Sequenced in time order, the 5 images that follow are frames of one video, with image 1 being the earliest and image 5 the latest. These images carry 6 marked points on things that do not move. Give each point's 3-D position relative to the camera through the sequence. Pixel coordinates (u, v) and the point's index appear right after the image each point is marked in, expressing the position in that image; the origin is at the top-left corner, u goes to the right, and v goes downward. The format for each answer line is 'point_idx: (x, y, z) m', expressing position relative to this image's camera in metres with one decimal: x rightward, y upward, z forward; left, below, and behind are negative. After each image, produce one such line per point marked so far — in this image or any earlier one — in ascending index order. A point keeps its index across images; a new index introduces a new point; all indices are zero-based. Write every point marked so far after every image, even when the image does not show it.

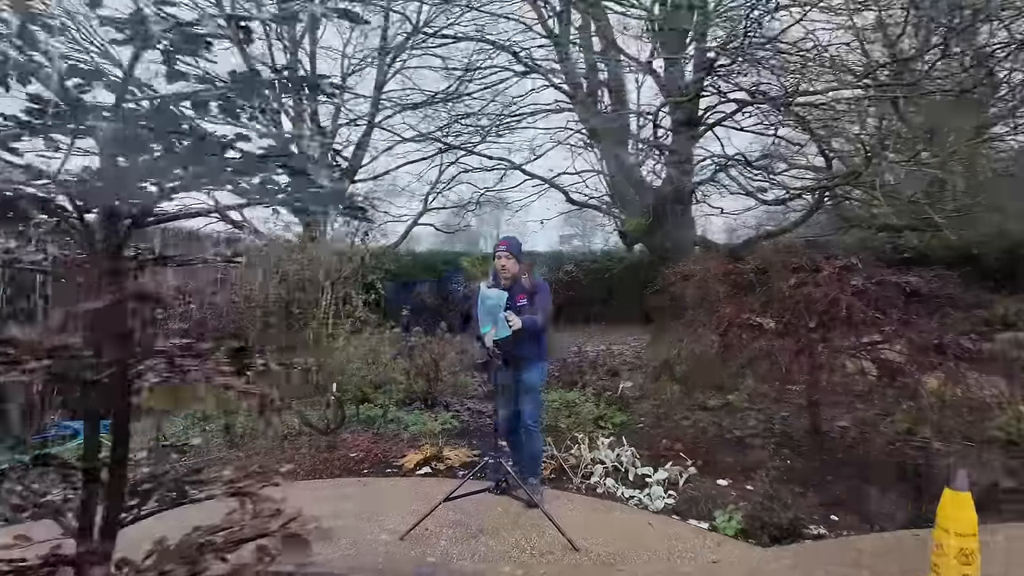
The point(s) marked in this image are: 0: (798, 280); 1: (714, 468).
0: (+2.2, +0.1, +4.6) m
1: (+1.6, -1.4, +4.8) m
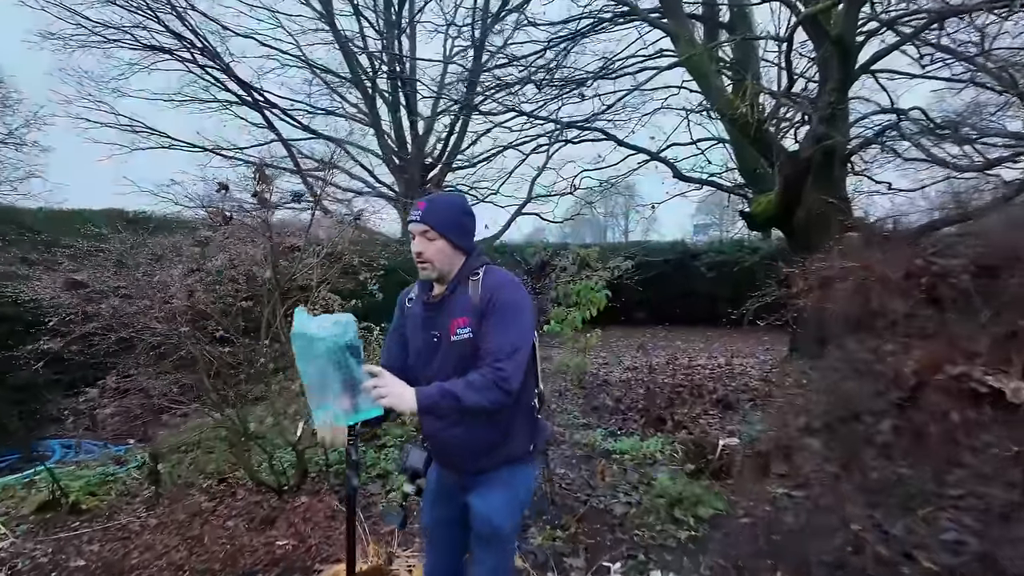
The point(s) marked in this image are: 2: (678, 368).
0: (+2.0, 0.0, +2.1) m
1: (+1.4, -1.5, +2.4) m
2: (+2.3, -1.1, +8.5) m
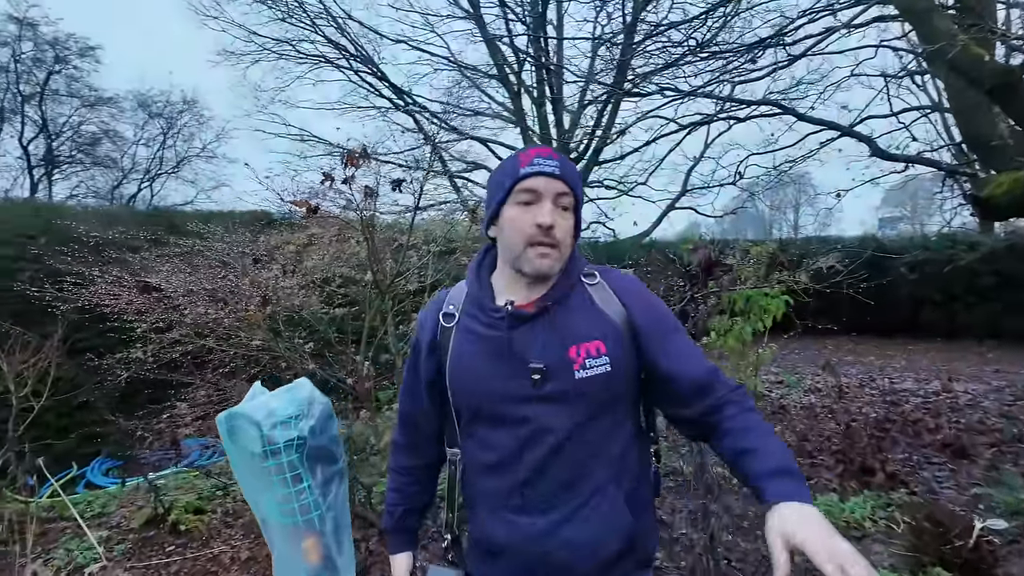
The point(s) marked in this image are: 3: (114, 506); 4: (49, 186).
0: (+2.2, -0.1, +0.6) m
1: (+1.7, -1.5, +1.1) m
2: (+4.1, -1.2, +6.8) m
3: (-2.8, -1.6, +4.3) m
4: (-12.0, +2.6, +15.7) m
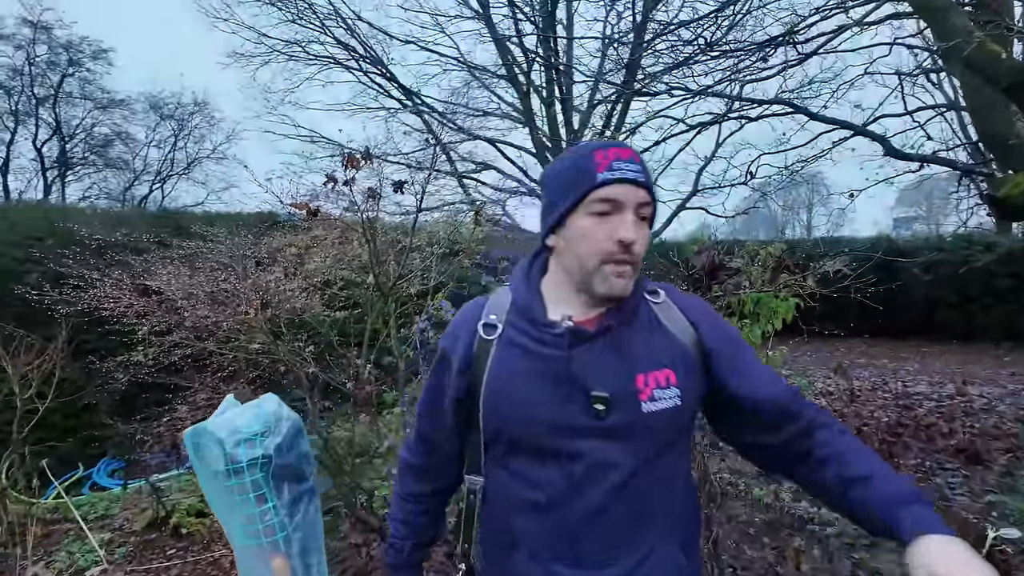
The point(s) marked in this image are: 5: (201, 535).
0: (+2.1, -0.1, +0.5) m
1: (+1.7, -1.5, +1.0) m
2: (+4.1, -1.2, +6.6) m
3: (-2.8, -1.6, +4.3) m
4: (-11.7, +2.6, +15.8) m
5: (-1.9, -1.5, +3.8) m
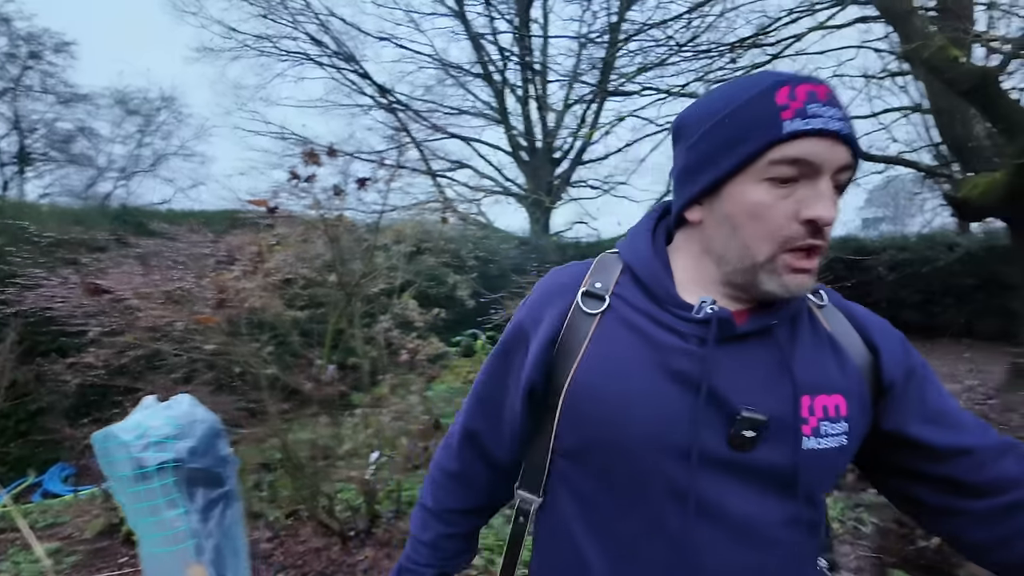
0: (+2.1, -0.1, +0.6) m
1: (+1.6, -1.5, +1.0) m
2: (+3.8, -1.2, +6.8) m
3: (-3.0, -1.6, +4.2) m
4: (-12.4, +2.6, +15.3) m
5: (-2.1, -1.5, +3.7) m
